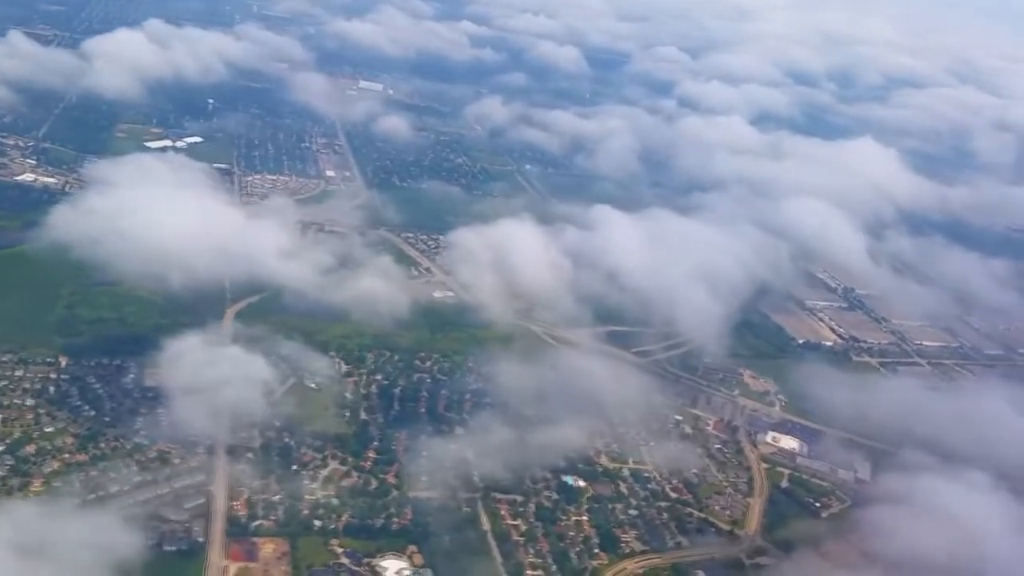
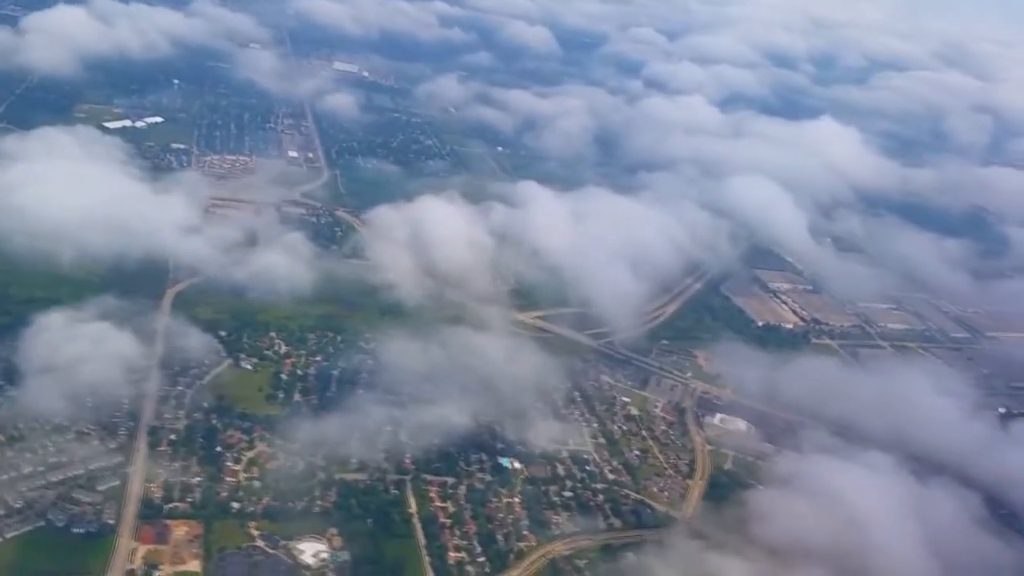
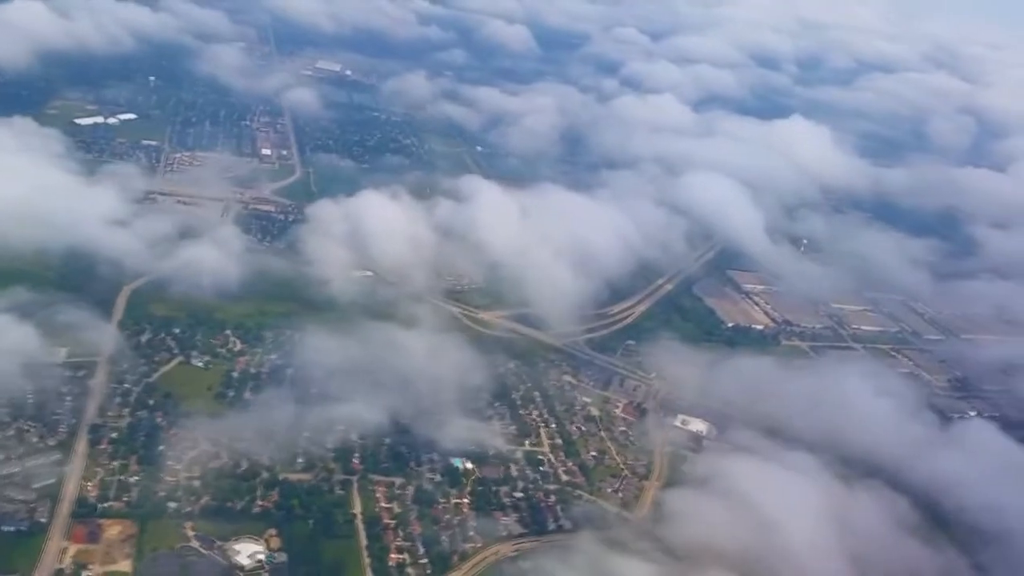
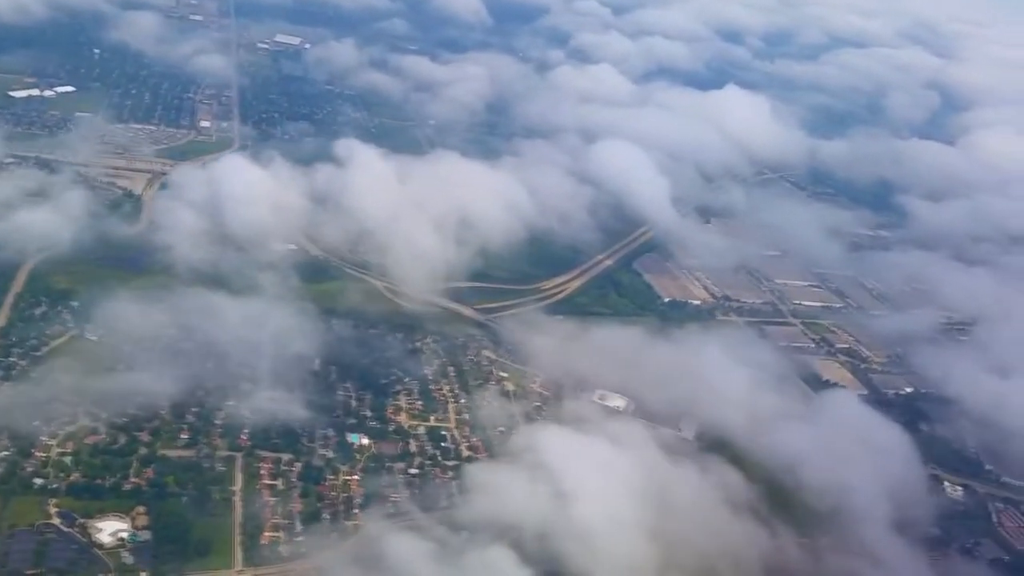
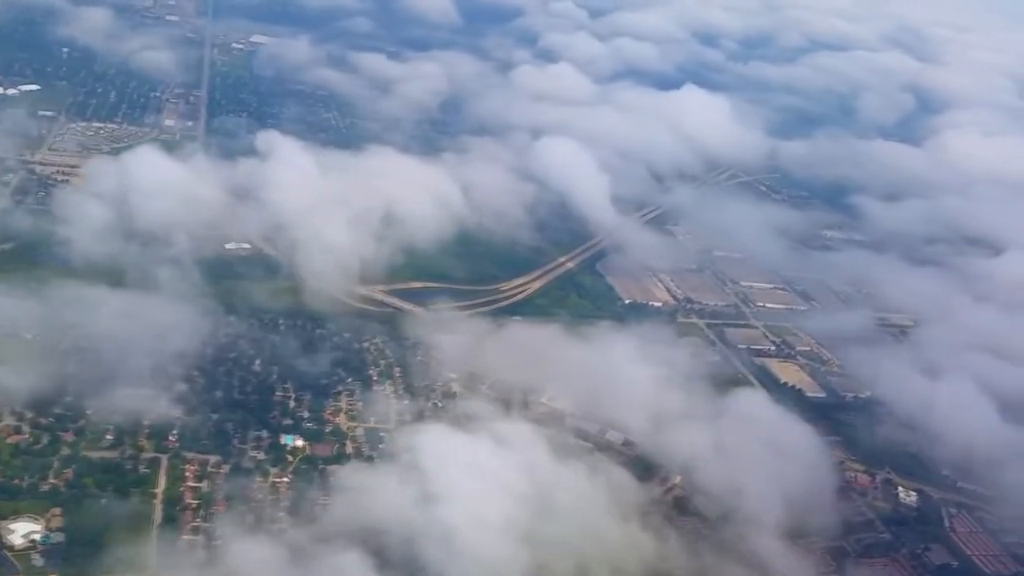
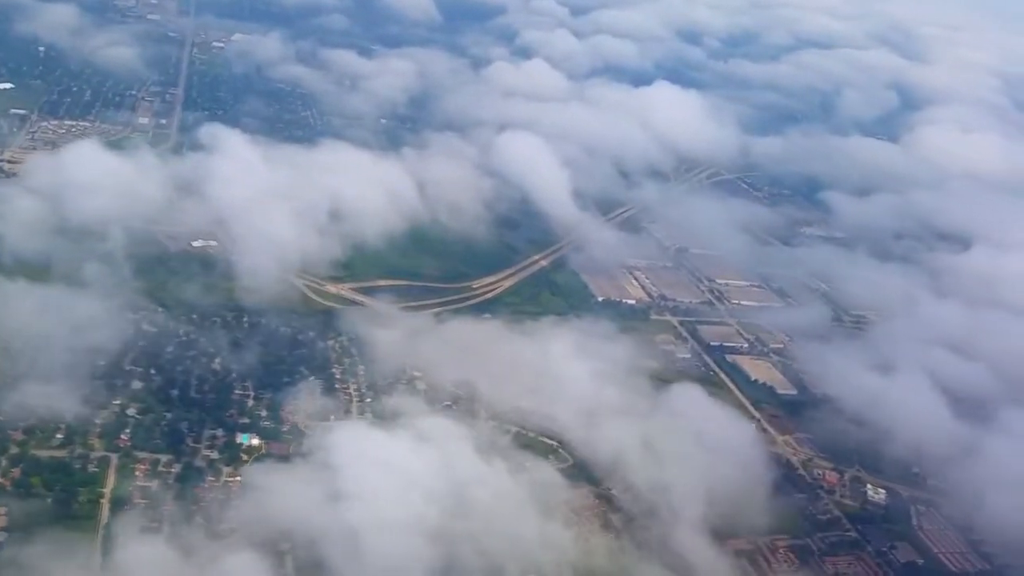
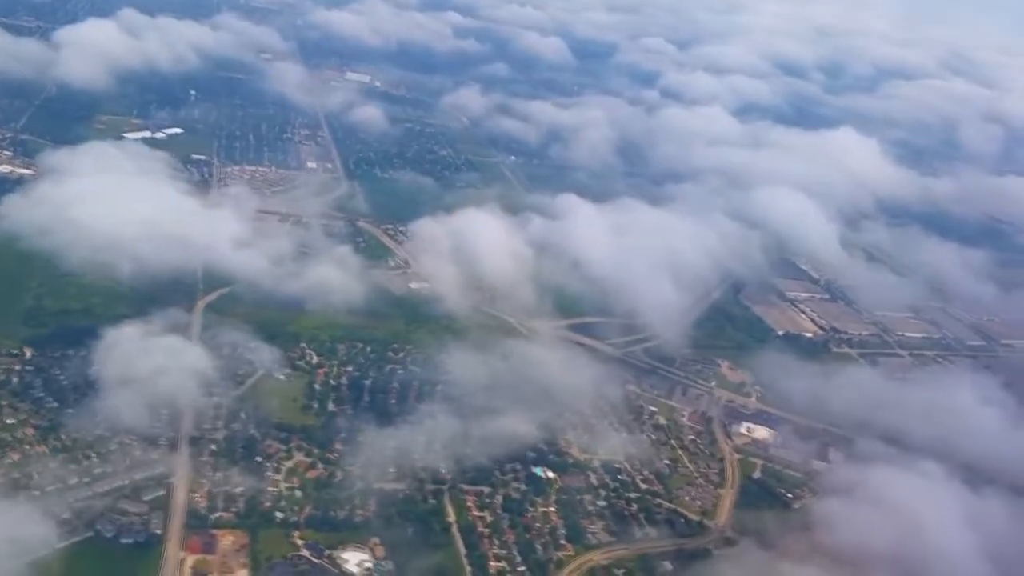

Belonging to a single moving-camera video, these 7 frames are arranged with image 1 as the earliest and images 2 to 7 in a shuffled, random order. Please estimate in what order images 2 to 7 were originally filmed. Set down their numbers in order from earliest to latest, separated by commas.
7, 2, 3, 4, 5, 6
